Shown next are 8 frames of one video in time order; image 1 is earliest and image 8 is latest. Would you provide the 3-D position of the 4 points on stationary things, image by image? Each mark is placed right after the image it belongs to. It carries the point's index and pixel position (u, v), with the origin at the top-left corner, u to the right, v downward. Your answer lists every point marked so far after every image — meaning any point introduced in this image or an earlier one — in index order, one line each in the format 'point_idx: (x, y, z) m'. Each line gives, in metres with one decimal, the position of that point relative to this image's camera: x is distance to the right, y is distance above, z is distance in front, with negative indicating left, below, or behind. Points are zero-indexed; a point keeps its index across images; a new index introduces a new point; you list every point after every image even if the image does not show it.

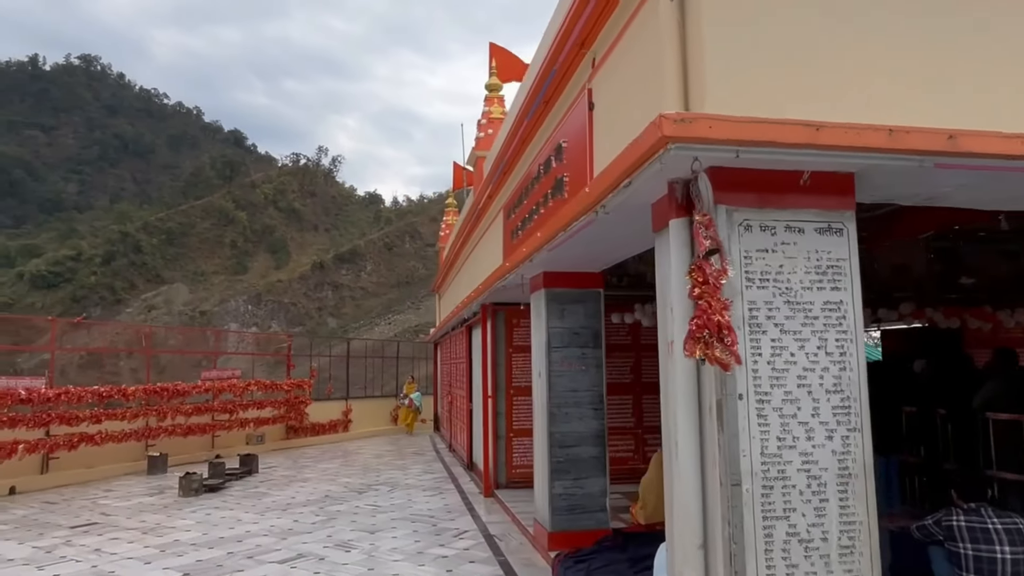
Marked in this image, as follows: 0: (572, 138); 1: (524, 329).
0: (+0.4, +1.0, +4.5) m
1: (+0.1, -0.5, +8.0) m
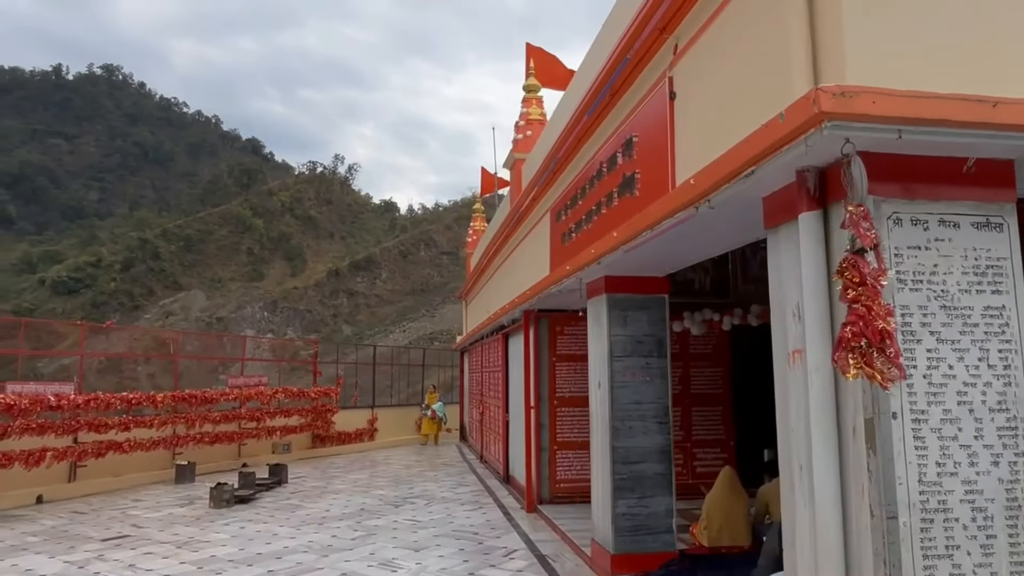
0: (+0.8, +0.9, +4.2) m
1: (+0.6, -0.5, +7.7) m
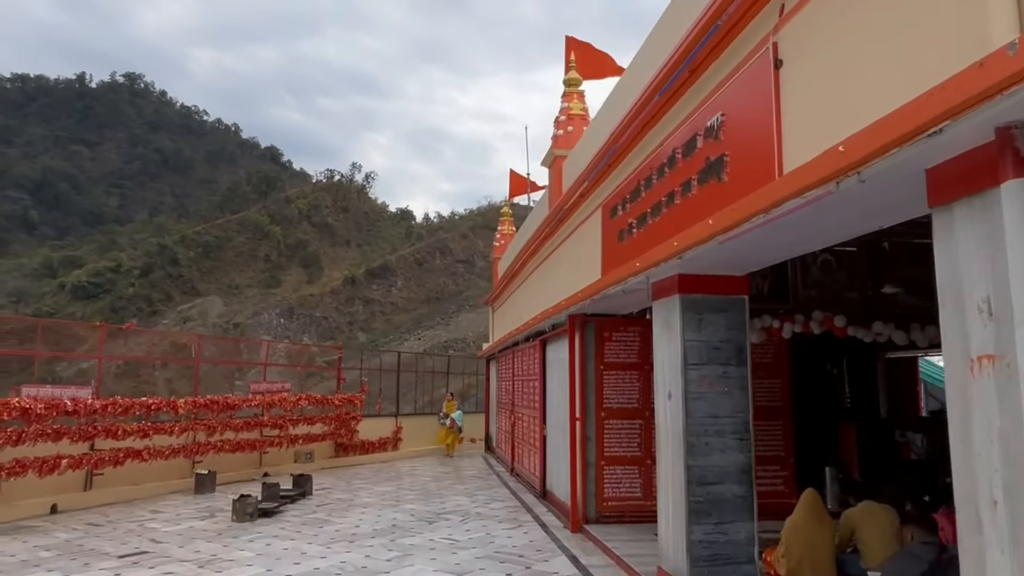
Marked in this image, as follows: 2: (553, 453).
0: (+1.2, +1.0, +3.7) m
1: (+1.1, -0.6, +7.2) m
2: (+0.5, -2.0, +8.5) m
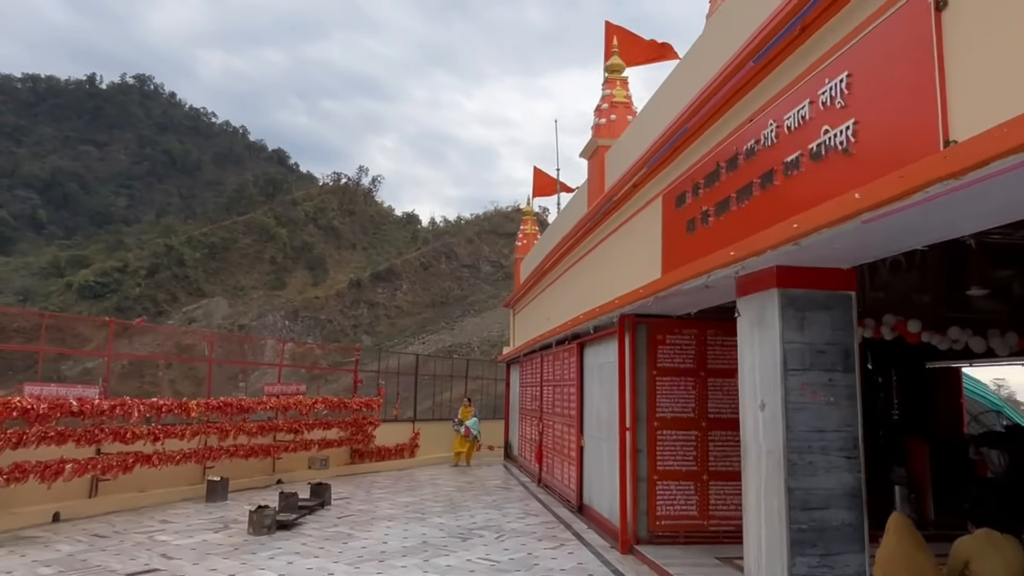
0: (+1.6, +1.0, +3.1) m
1: (+1.5, -0.6, +6.6) m
2: (+0.9, -2.0, +7.8) m
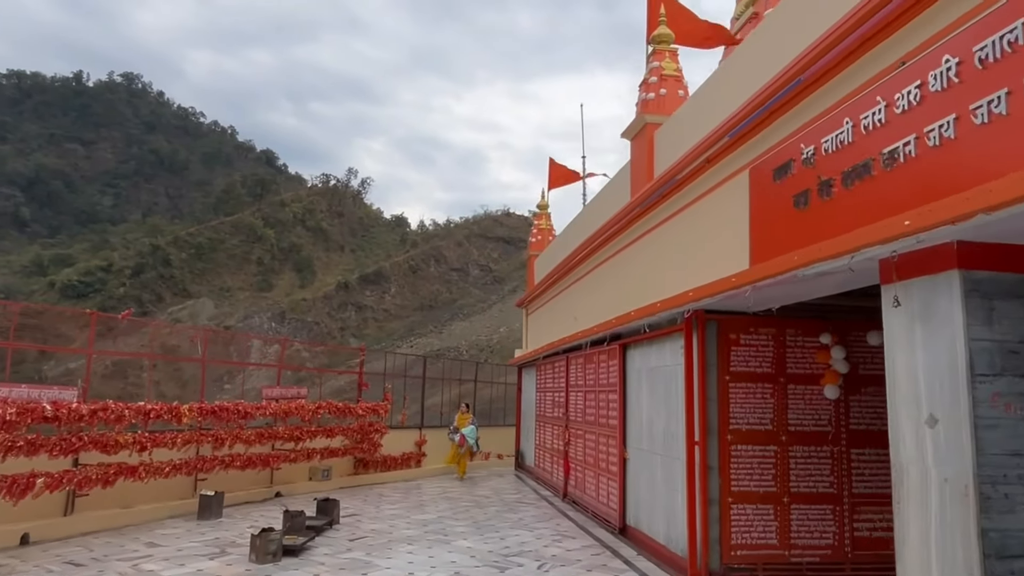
0: (+2.1, +1.1, +2.2) m
1: (+1.9, -0.5, +5.7) m
2: (+1.3, -1.9, +6.9) m
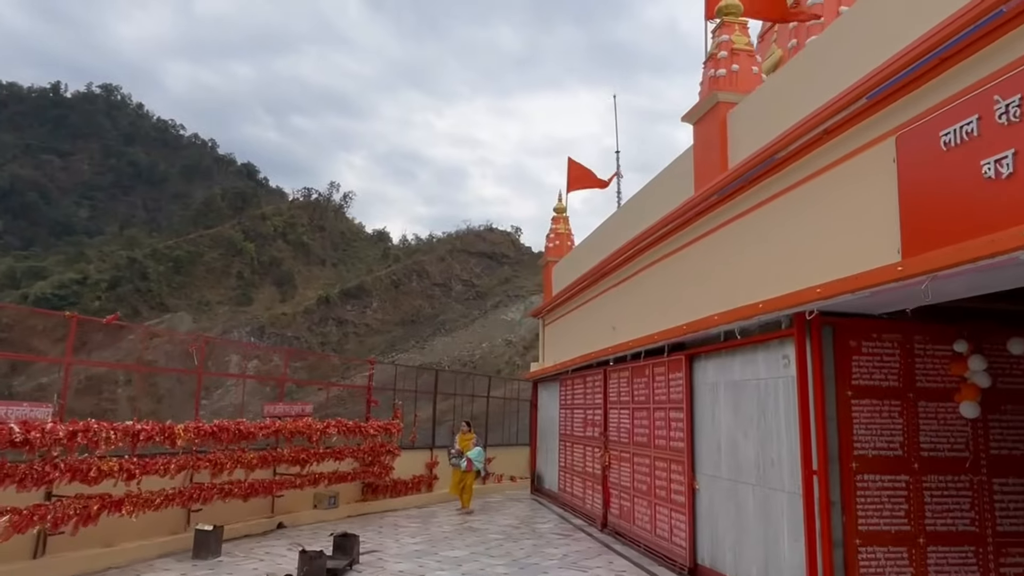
0: (+2.7, +1.2, +1.3) m
1: (+2.4, -0.5, +4.8) m
2: (+1.7, -1.9, +6.0) m
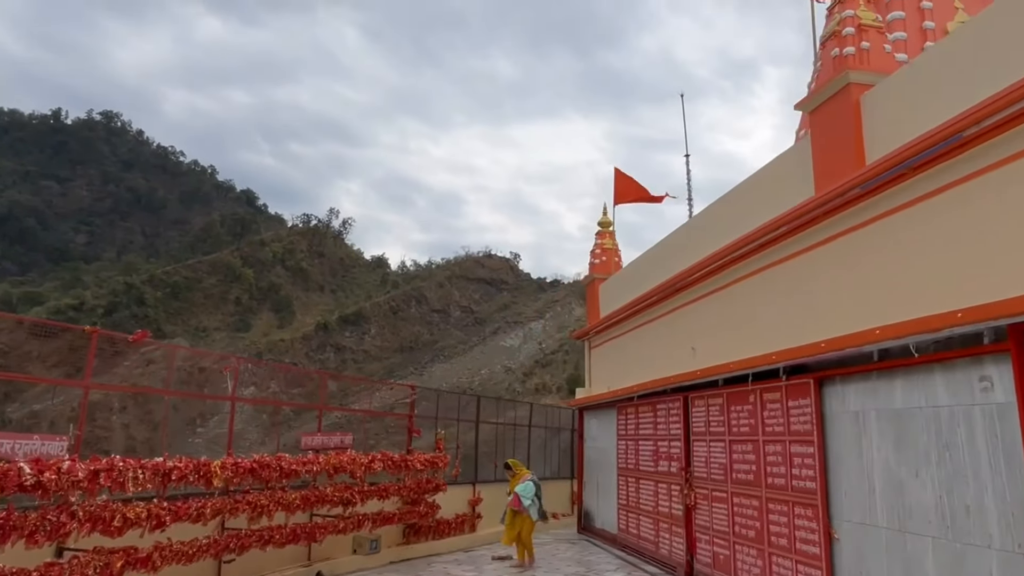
0: (+3.5, +1.3, +0.4) m
1: (+3.2, -0.5, +3.8) m
2: (+2.5, -2.0, +4.9) m
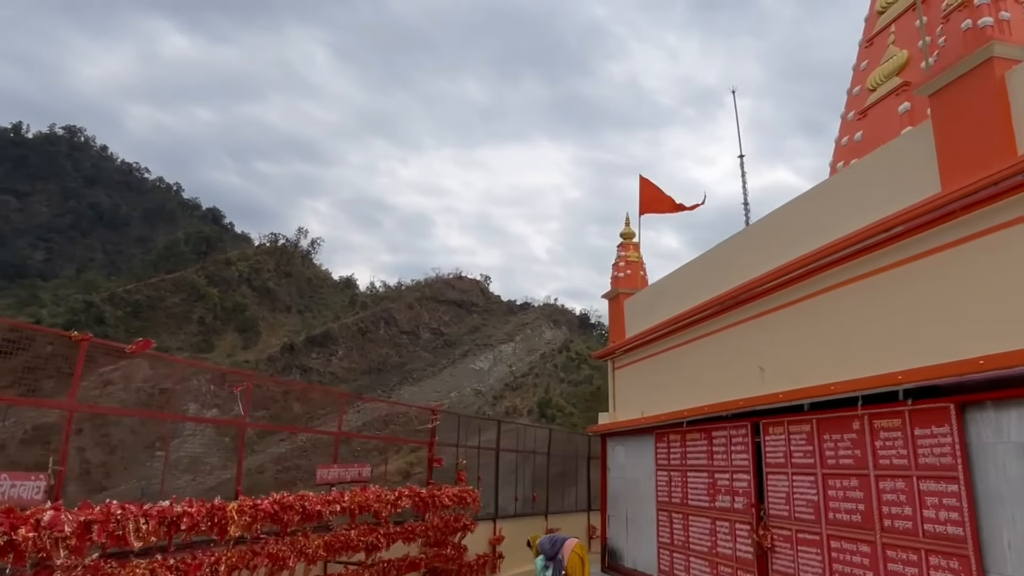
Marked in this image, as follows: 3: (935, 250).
0: (+4.3, +1.4, -0.3) m
1: (+3.8, -0.5, +2.9) m
2: (+3.1, -2.0, +4.0) m
3: (+3.1, +0.3, +5.3) m
